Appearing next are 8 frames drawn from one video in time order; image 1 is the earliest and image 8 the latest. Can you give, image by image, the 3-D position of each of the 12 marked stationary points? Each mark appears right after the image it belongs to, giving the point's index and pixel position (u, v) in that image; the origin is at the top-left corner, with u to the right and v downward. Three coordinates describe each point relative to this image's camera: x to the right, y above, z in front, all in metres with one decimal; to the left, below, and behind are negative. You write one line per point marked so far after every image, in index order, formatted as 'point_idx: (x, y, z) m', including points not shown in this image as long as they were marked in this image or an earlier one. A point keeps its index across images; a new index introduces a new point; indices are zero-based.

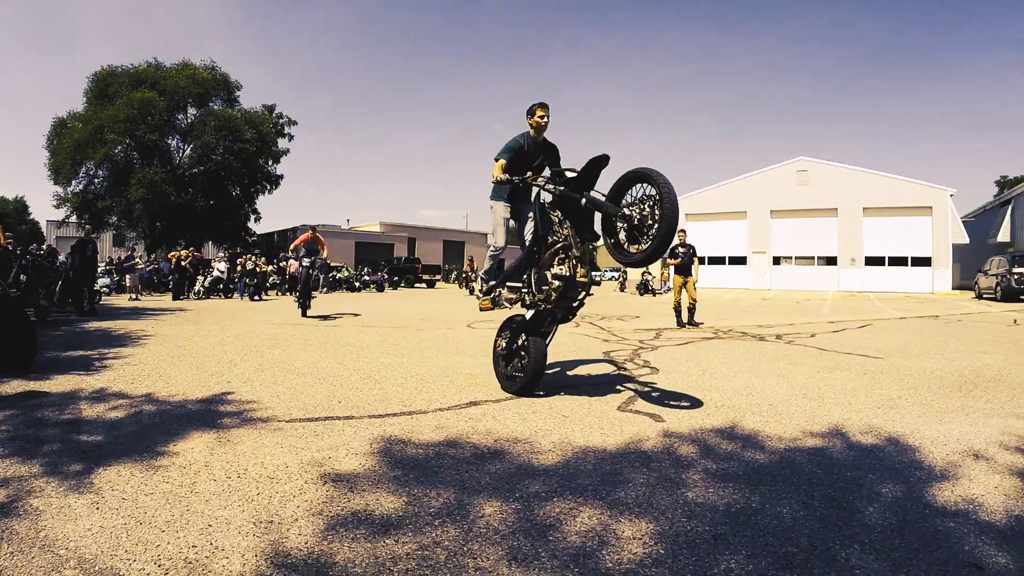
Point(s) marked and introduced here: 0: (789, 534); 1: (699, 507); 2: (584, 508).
0: (+1.0, -0.9, +2.1) m
1: (+0.7, -0.8, +2.3) m
2: (+0.2, -0.8, +2.3) m
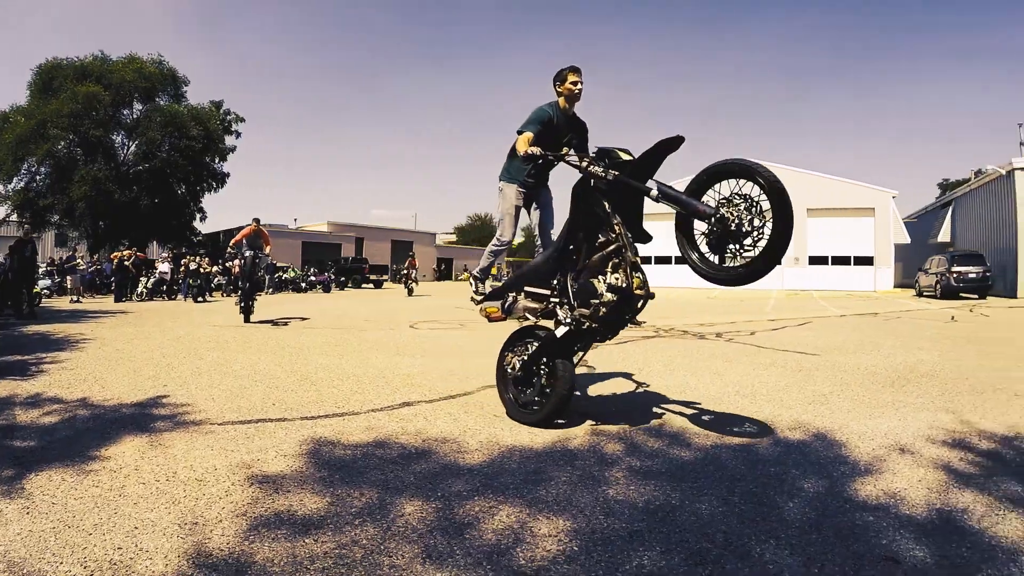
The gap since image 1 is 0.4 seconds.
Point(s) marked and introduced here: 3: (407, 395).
0: (+0.7, -0.9, +2.1) m
1: (+0.4, -0.8, +2.3) m
2: (-0.1, -0.8, +2.2) m
3: (-0.8, -0.8, +4.0) m
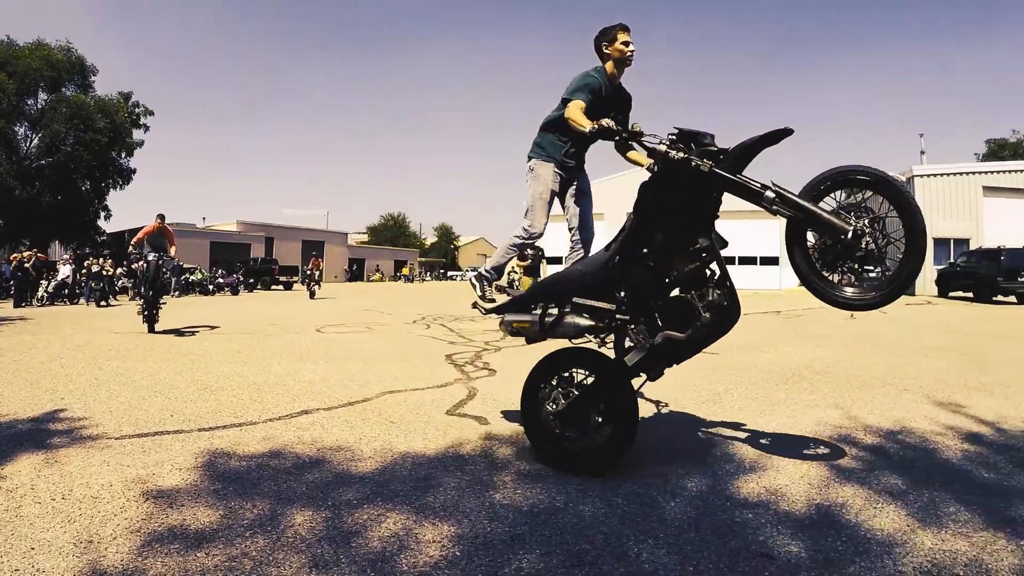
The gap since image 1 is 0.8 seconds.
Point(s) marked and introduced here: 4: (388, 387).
0: (+0.3, -0.9, +2.2) m
1: (0.0, -0.9, +2.4) m
2: (-0.5, -0.9, +2.3) m
3: (-1.4, -0.8, +4.0) m
4: (-1.0, -0.7, +4.4) m
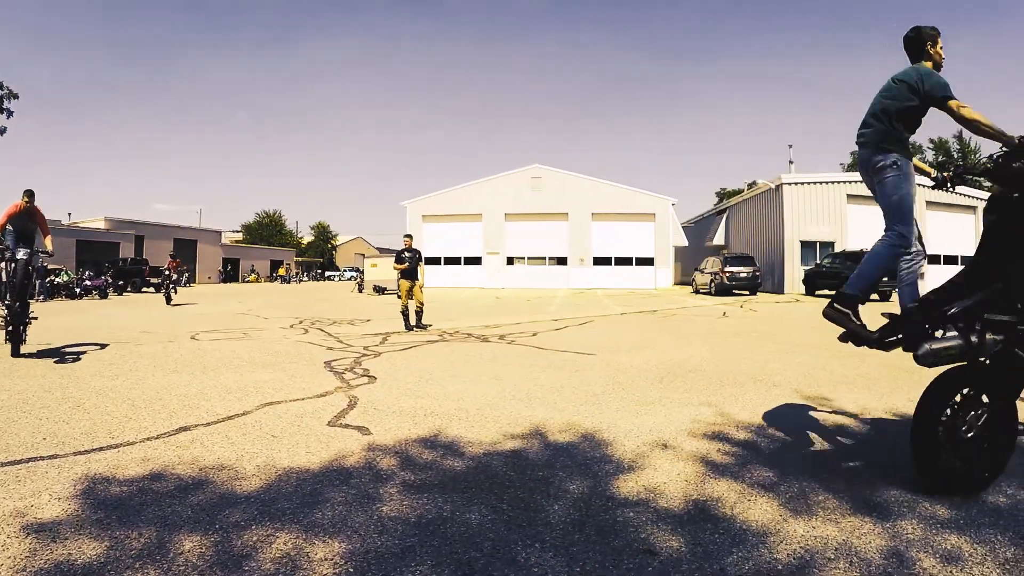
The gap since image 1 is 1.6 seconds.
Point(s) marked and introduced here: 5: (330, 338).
0: (-0.2, -1.0, +2.4) m
1: (-0.5, -1.0, +2.5) m
2: (-0.9, -1.0, +2.3) m
3: (-2.1, -0.9, +3.9) m
4: (-1.8, -0.8, +4.3) m
5: (-2.2, -0.6, +7.0) m
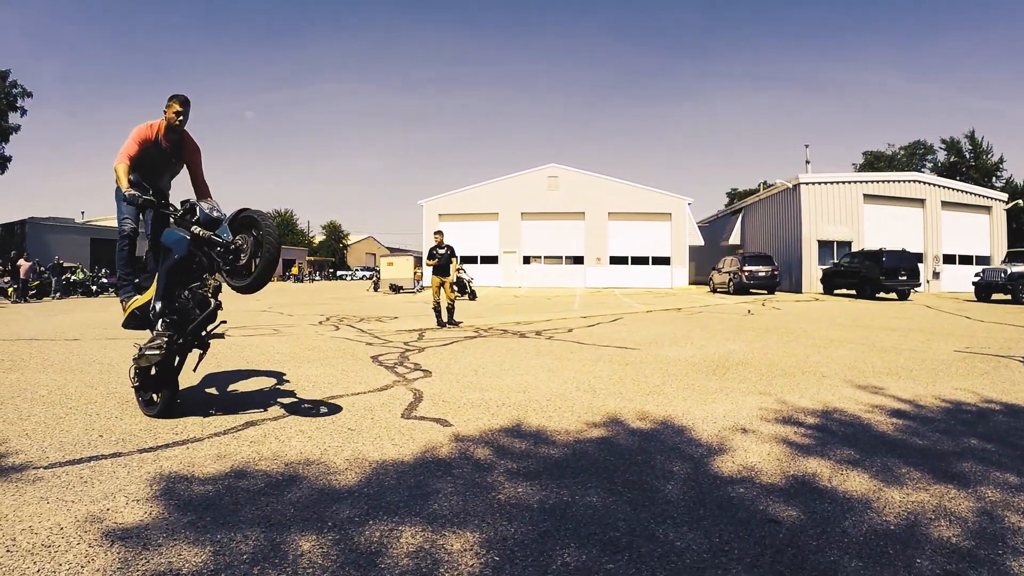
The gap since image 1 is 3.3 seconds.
0: (+0.4, -0.9, +2.2) m
1: (0.0, -0.9, +2.4) m
2: (-0.4, -0.9, +2.2) m
3: (-1.6, -0.8, +3.7) m
4: (-1.3, -0.7, +4.1) m
5: (-1.8, -0.5, +6.8) m
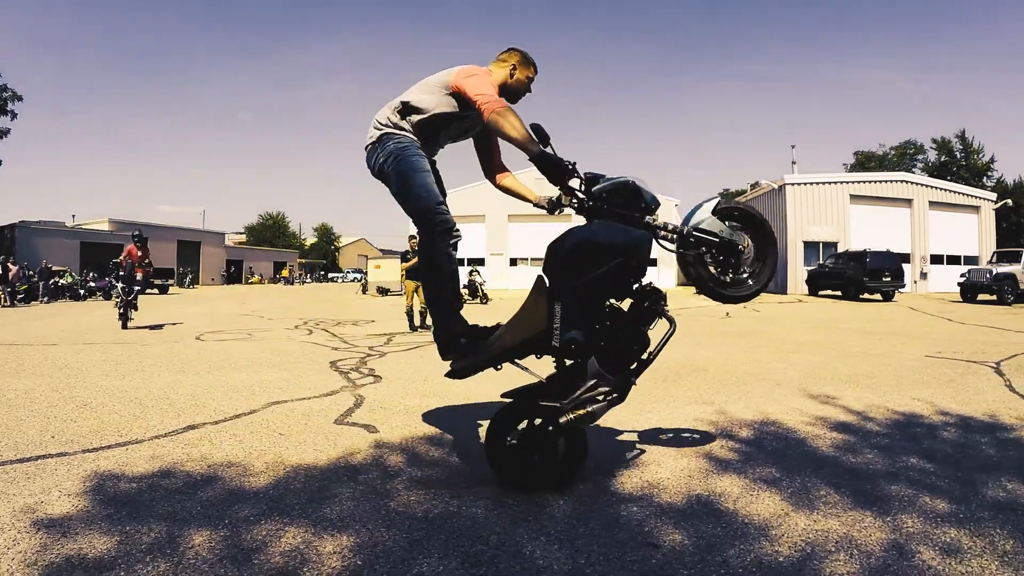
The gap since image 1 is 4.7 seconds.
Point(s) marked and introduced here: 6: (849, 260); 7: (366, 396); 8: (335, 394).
0: (-0.1, -1.0, +2.4) m
1: (-0.5, -1.0, +2.6) m
2: (-0.9, -1.0, +2.4) m
3: (-2.1, -0.9, +3.9) m
4: (-1.7, -0.8, +4.4) m
5: (-2.2, -0.6, +7.1) m
6: (+9.1, +0.7, +16.0) m
7: (-1.1, -0.8, +4.5) m
8: (-1.4, -0.8, +4.5) m
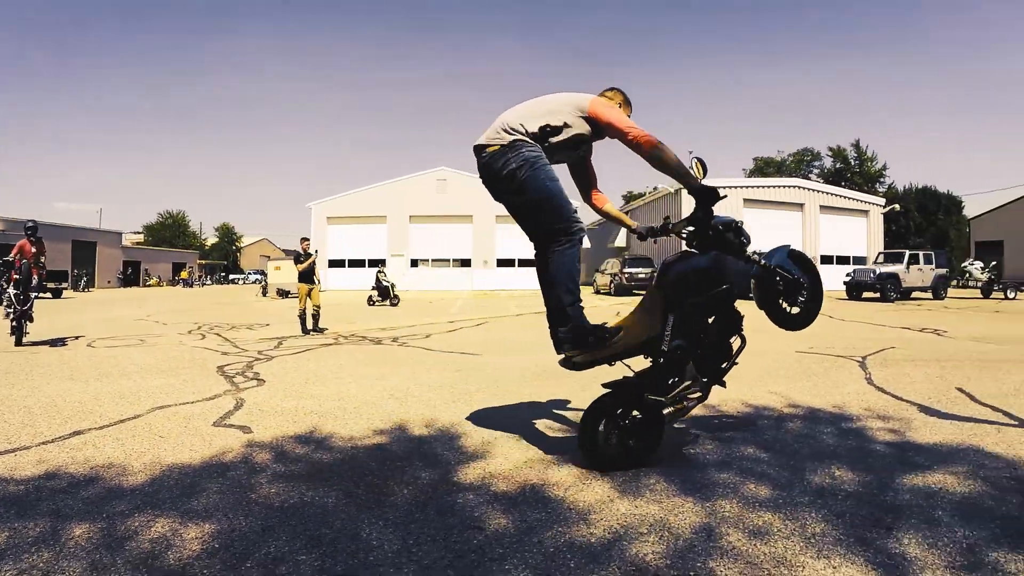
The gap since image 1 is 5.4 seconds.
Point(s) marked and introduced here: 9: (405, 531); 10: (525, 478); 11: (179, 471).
0: (-0.9, -1.2, +3.0) m
1: (-1.3, -1.1, +3.1) m
2: (-1.7, -1.1, +2.9) m
3: (-3.0, -1.0, +4.2) m
4: (-2.8, -0.9, +4.7) m
5: (-3.5, -0.6, +7.3) m
6: (+6.7, +0.7, +17.6) m
7: (-2.1, -0.9, +4.9) m
8: (-2.4, -0.9, +4.9) m
9: (-0.5, -1.2, +3.0) m
10: (+0.1, -1.2, +3.9) m
11: (-1.9, -1.1, +3.4) m
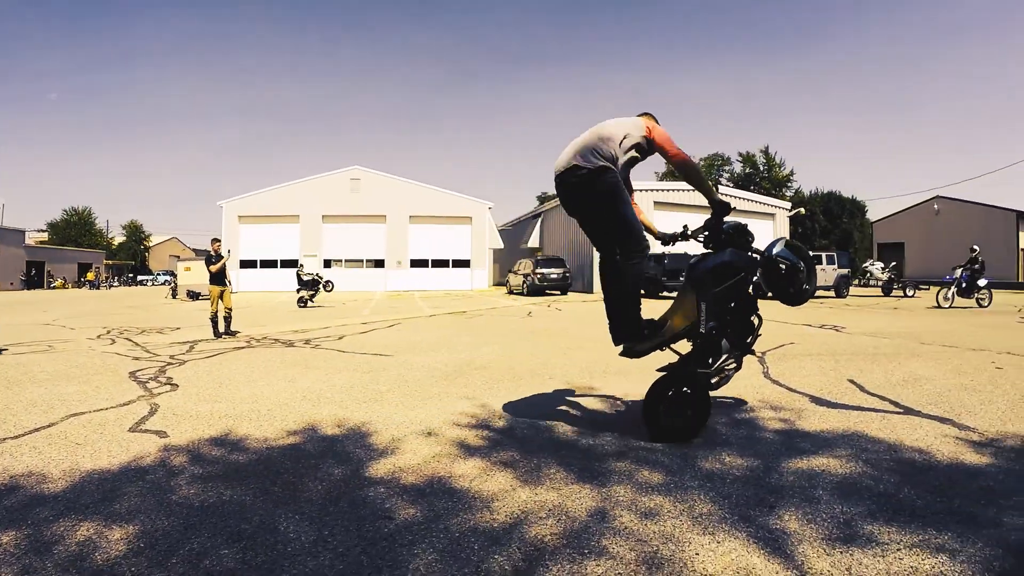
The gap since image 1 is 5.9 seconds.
0: (-1.5, -1.3, +3.3) m
1: (-1.8, -1.2, +3.3) m
2: (-2.2, -1.2, +3.0) m
3: (-3.7, -1.0, +4.2) m
4: (-3.5, -1.0, +4.8) m
5: (-4.6, -0.7, +7.2) m
6: (+4.2, +0.8, +18.7) m
7: (-2.9, -1.0, +5.0) m
8: (-3.2, -1.0, +5.0) m
9: (-1.1, -1.3, +3.4) m
10: (-0.6, -1.3, +4.3) m
11: (-2.5, -1.1, +3.6) m
